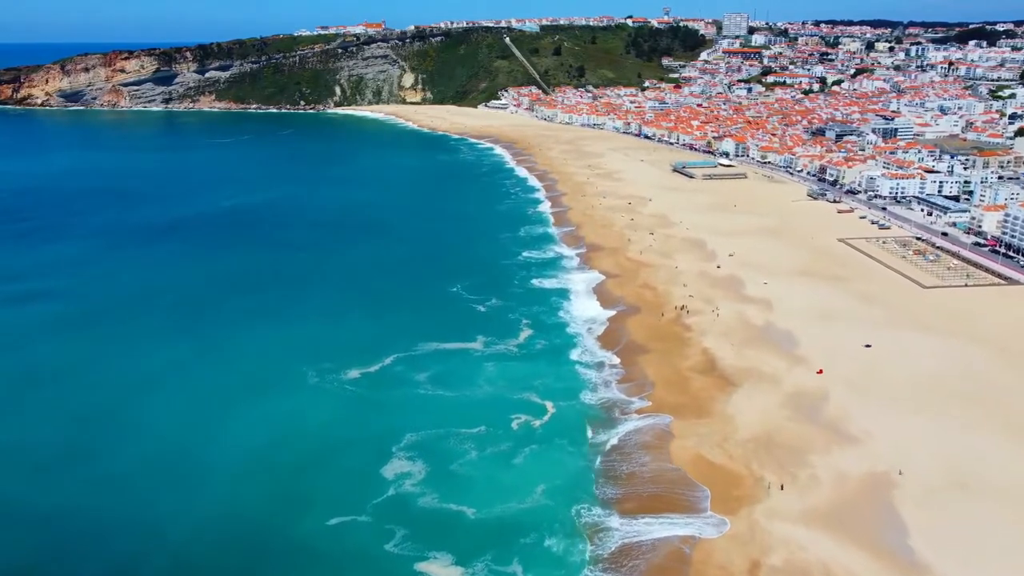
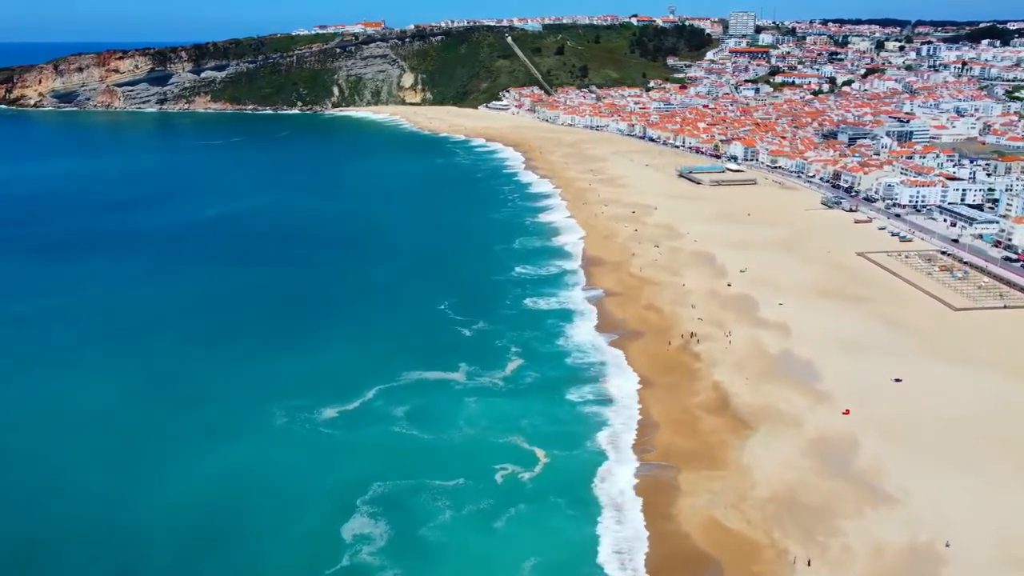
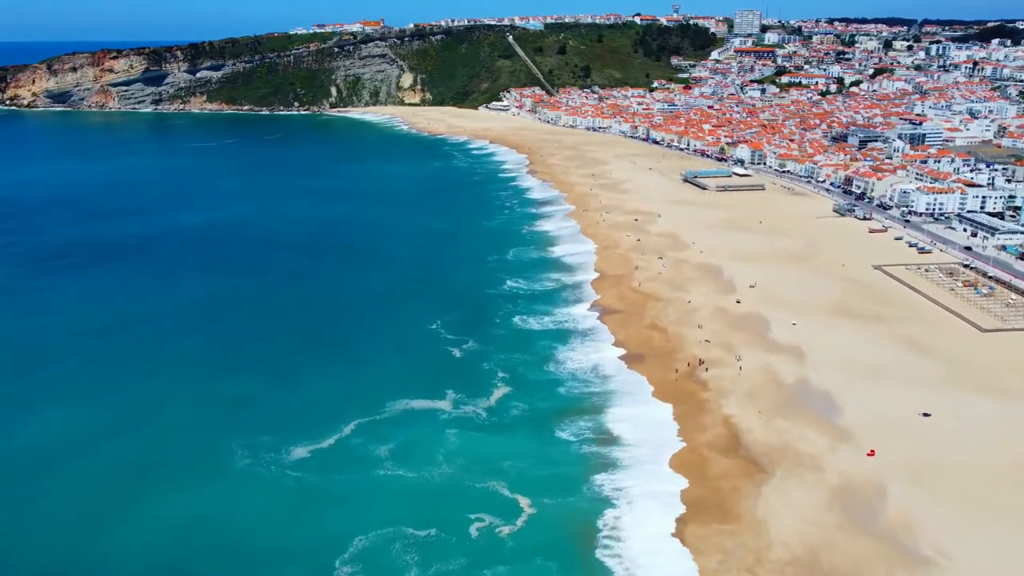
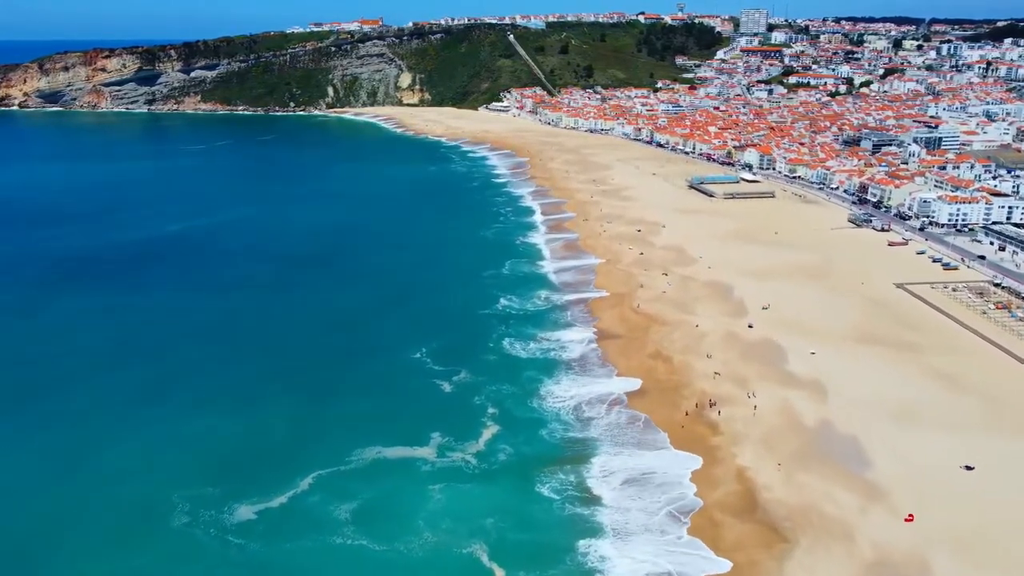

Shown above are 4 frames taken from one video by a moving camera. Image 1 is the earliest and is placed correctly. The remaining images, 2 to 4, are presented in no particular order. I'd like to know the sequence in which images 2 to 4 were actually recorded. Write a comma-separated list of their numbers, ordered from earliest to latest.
2, 3, 4
